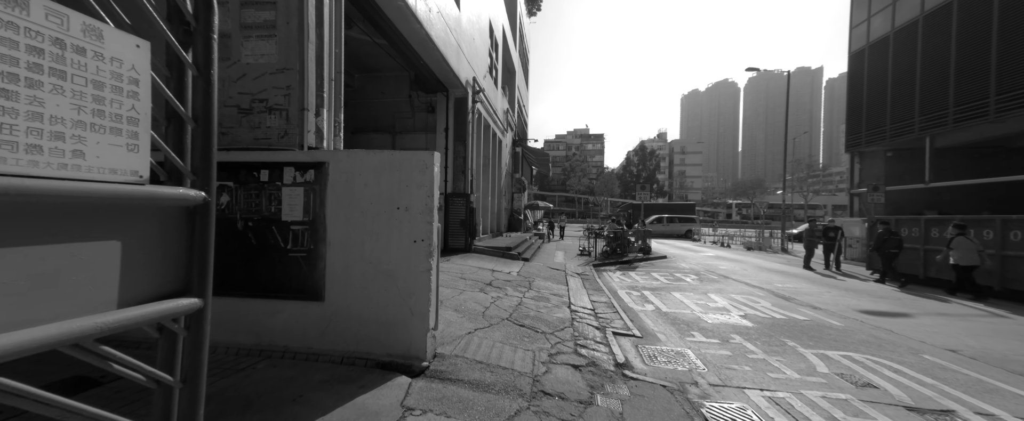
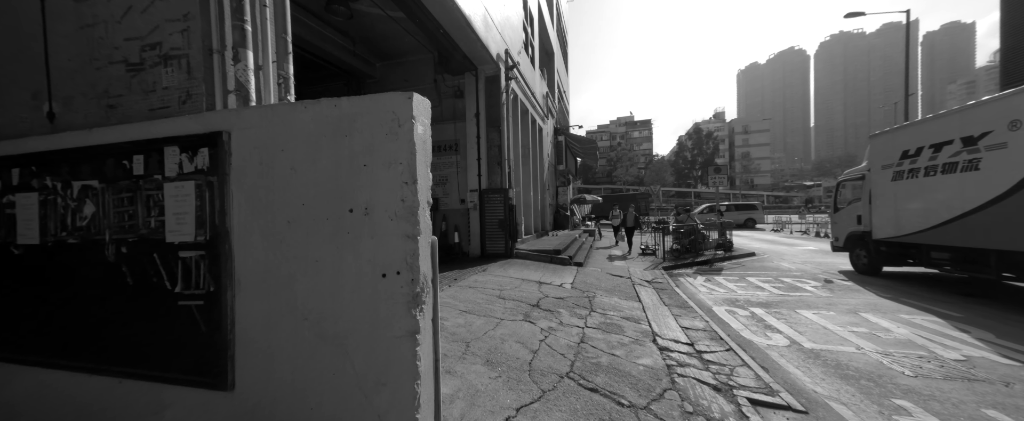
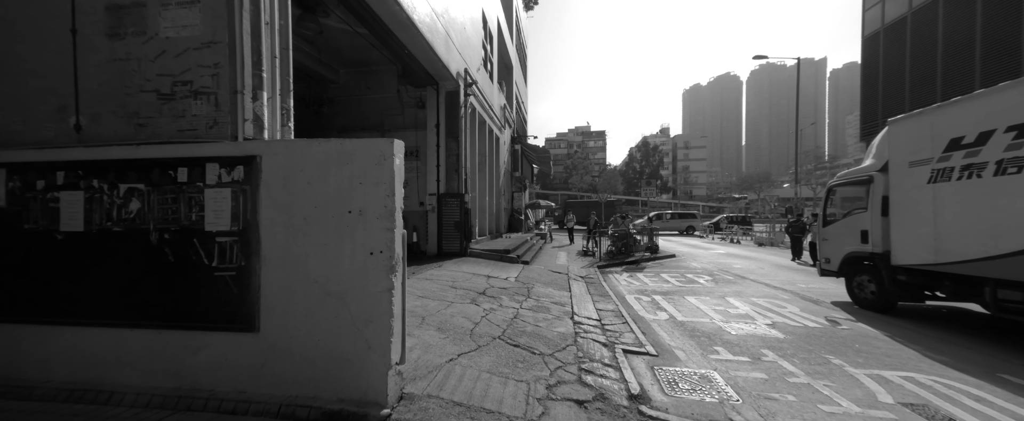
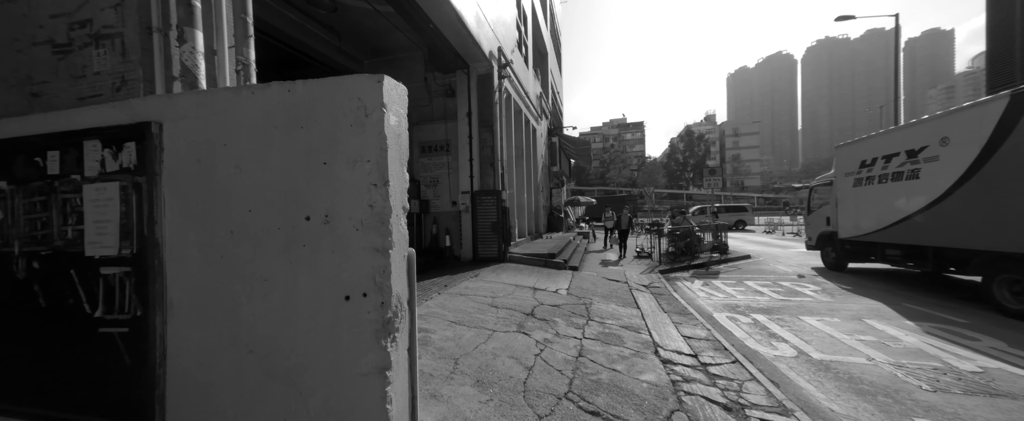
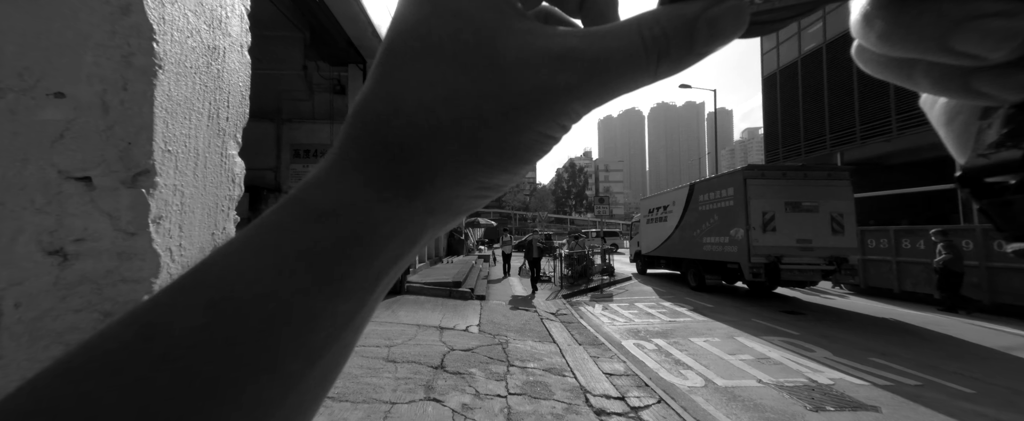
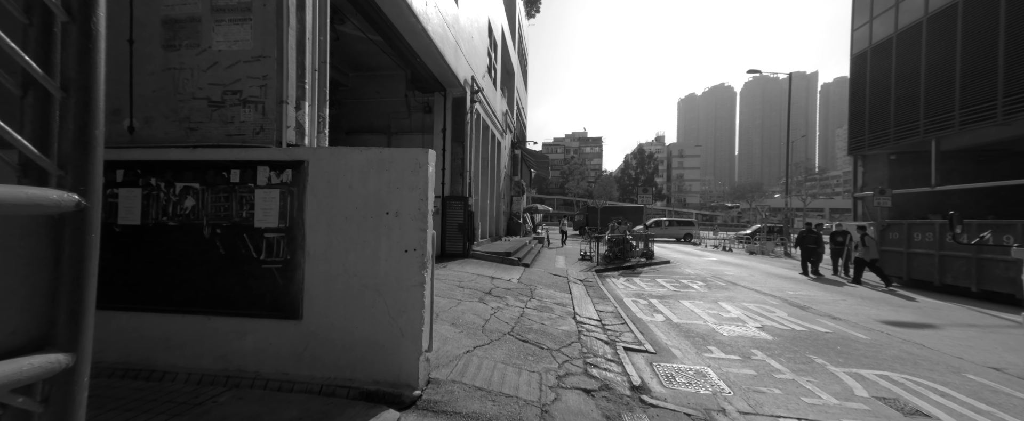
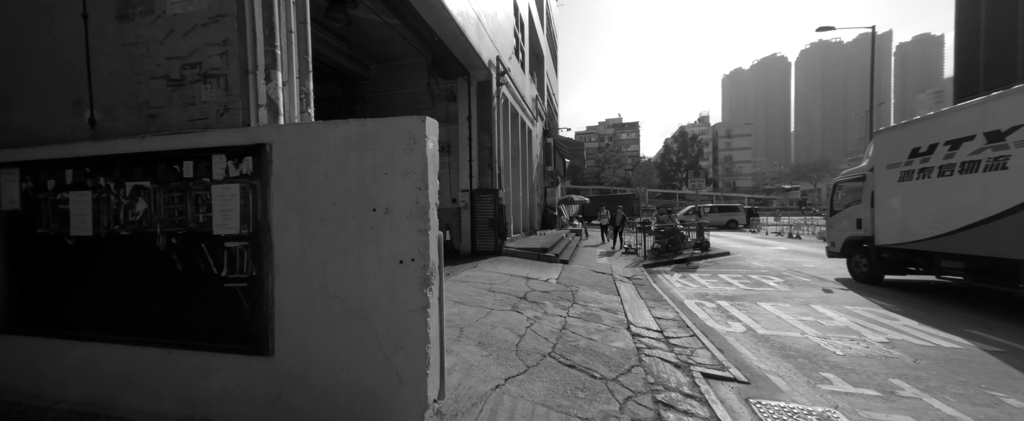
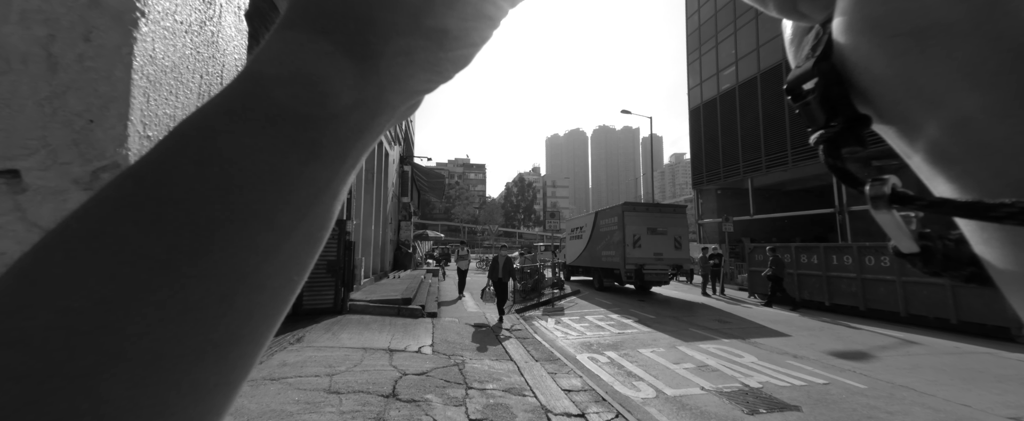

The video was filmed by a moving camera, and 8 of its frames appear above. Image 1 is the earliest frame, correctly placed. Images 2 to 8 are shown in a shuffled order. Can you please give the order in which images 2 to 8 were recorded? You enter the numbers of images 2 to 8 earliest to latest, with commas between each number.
6, 3, 7, 2, 4, 5, 8
